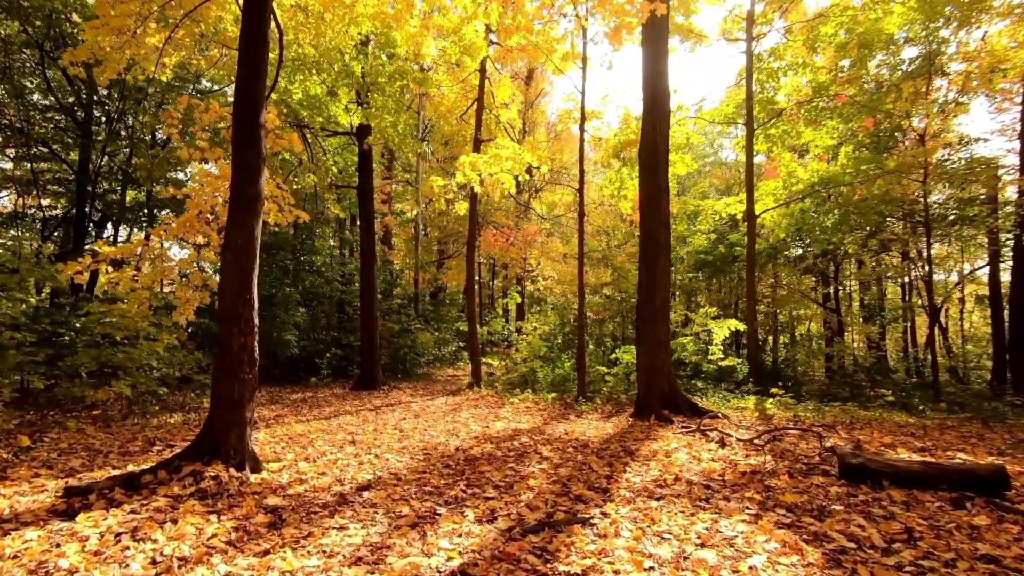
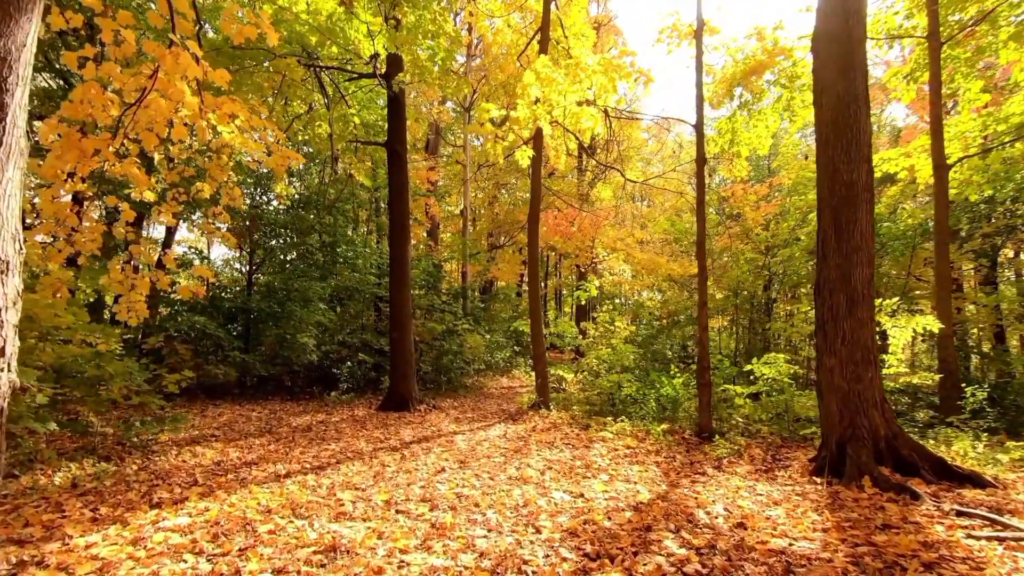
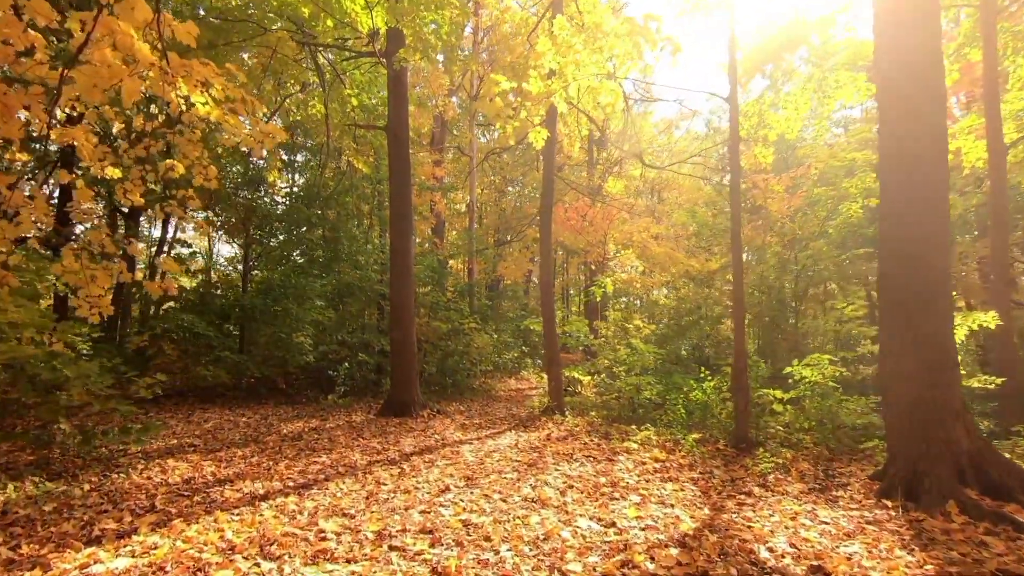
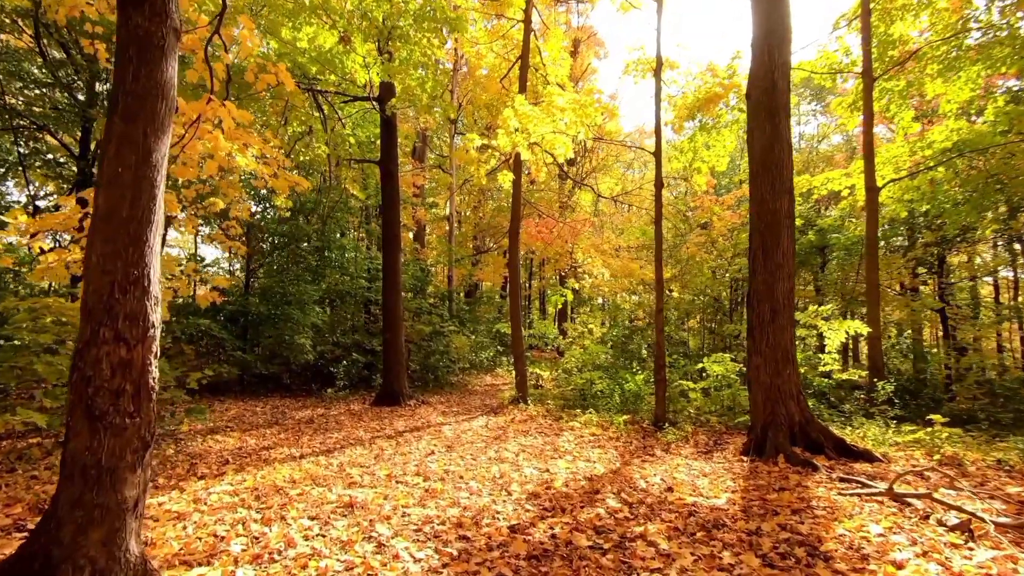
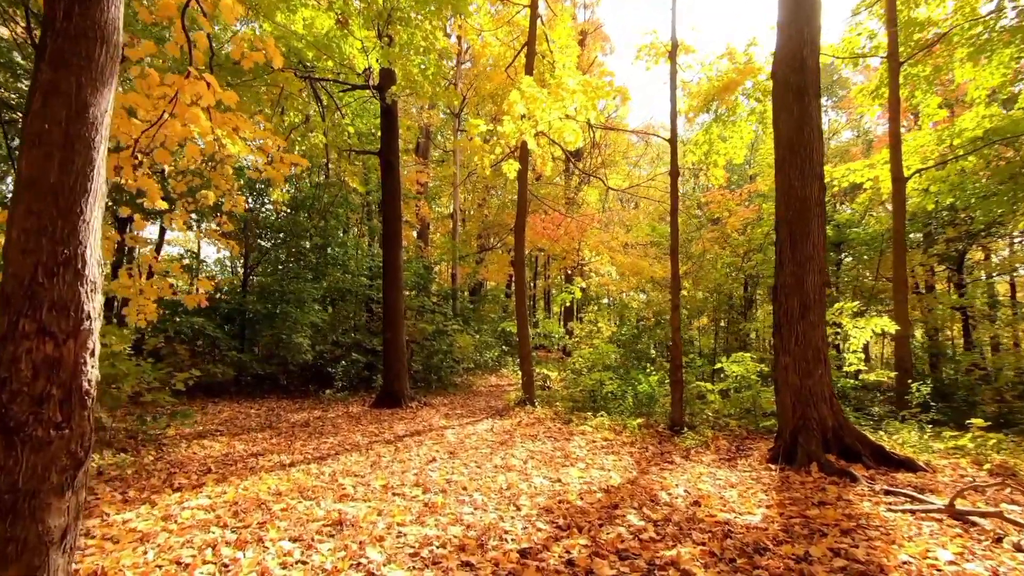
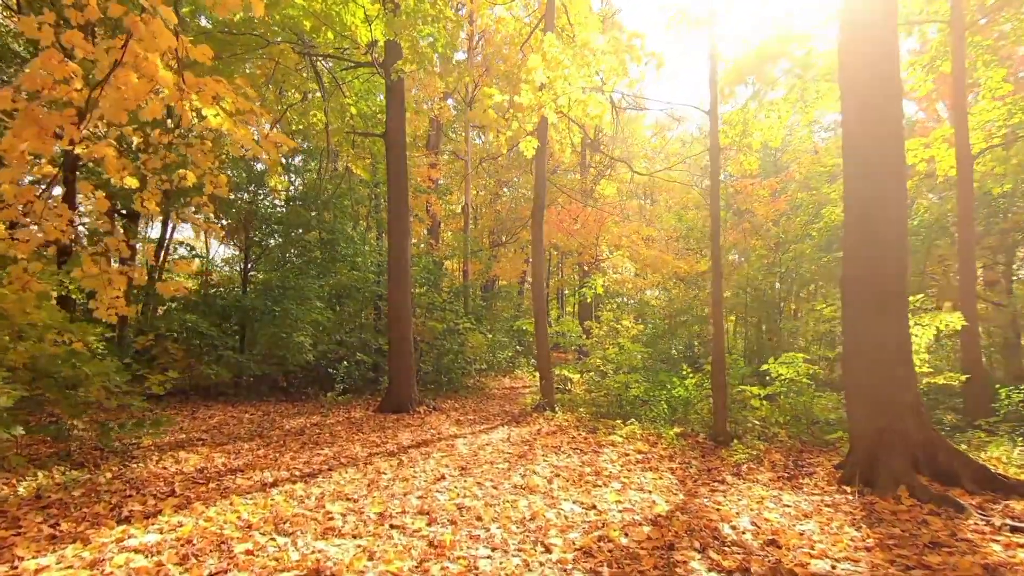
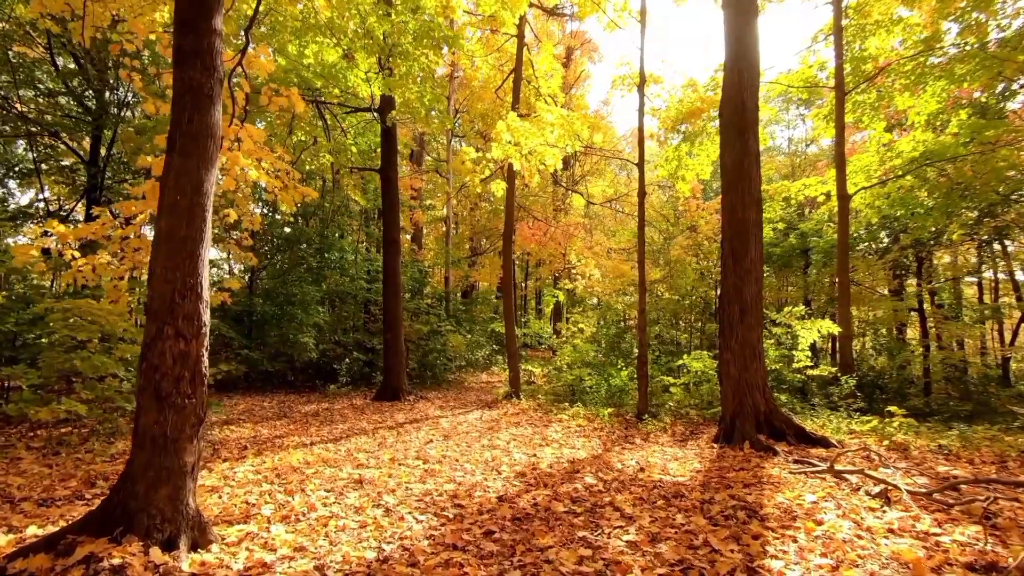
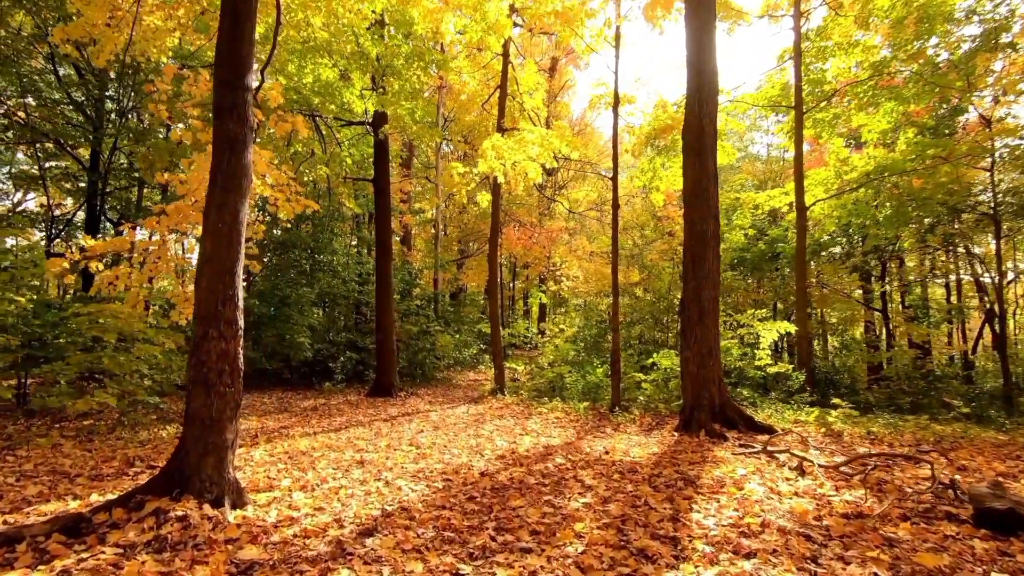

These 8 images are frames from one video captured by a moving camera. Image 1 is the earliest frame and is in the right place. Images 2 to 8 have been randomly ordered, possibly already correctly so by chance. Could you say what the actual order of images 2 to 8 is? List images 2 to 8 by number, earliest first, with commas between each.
8, 7, 4, 5, 2, 6, 3
